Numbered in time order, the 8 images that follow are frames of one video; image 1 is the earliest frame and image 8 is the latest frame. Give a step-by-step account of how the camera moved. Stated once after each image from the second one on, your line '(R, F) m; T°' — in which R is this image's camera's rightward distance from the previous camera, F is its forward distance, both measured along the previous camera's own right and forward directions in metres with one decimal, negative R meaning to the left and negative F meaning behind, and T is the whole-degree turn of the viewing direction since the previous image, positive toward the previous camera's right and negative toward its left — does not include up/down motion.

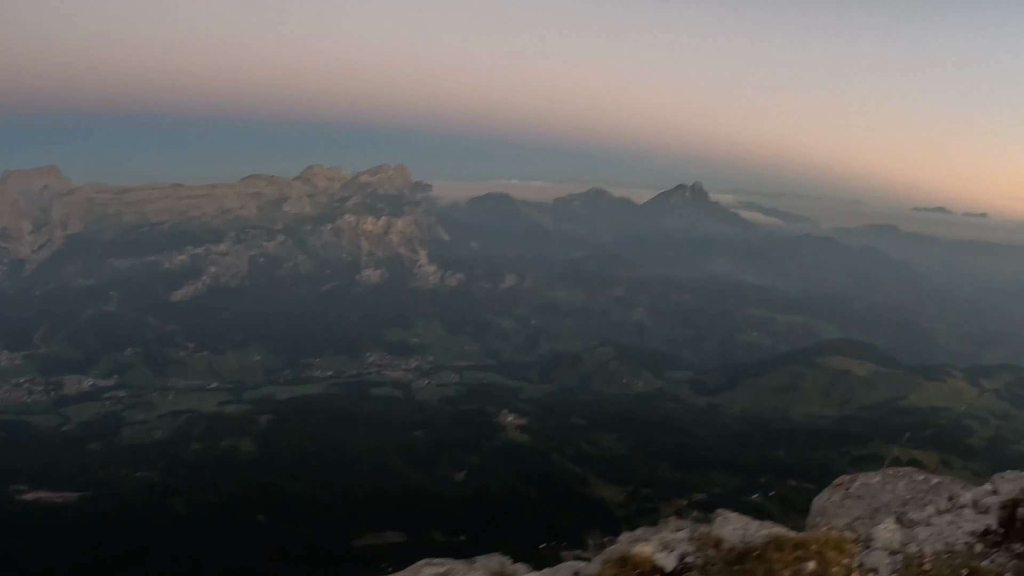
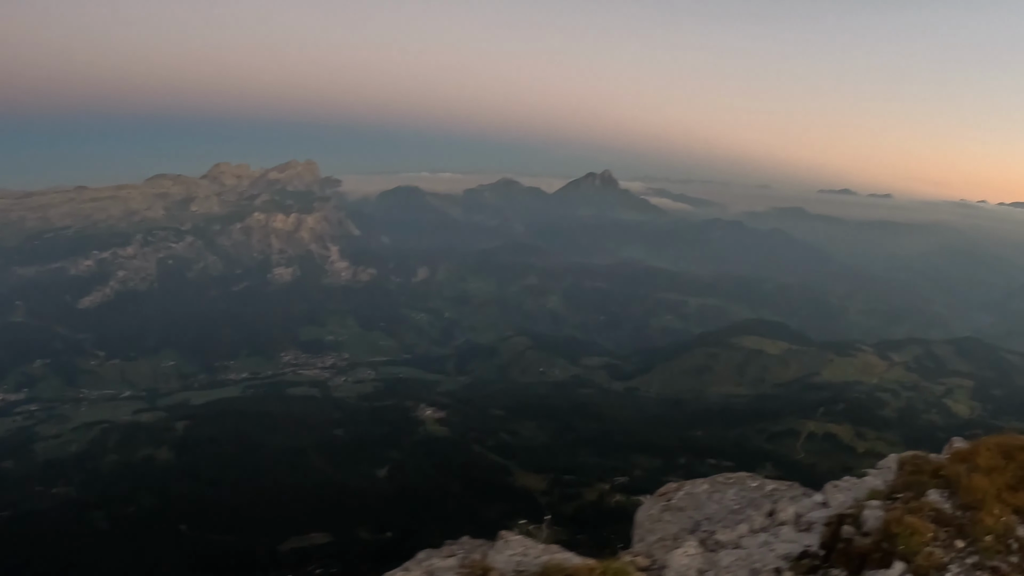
(+9.2, +1.8) m; +2°
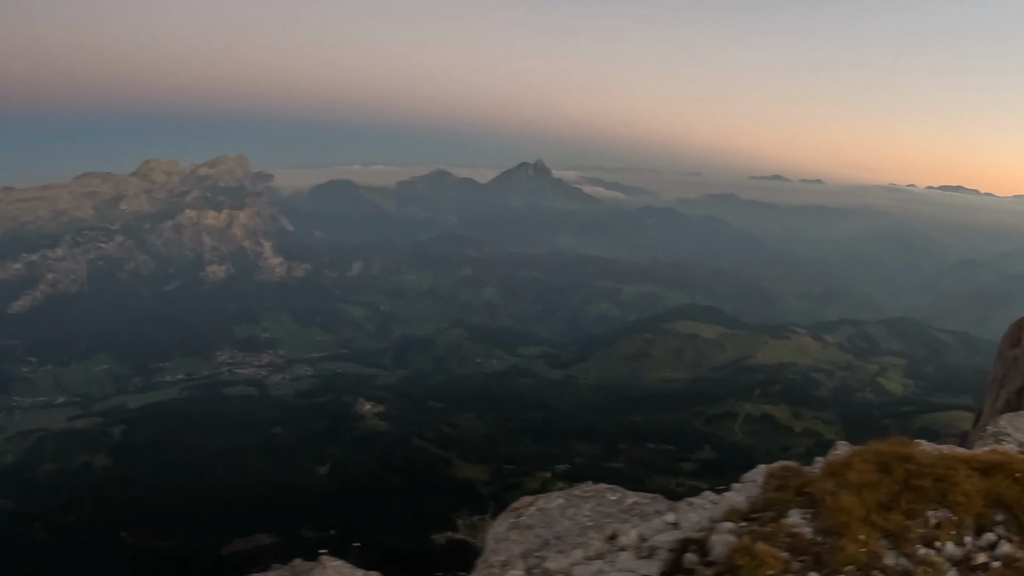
(+6.4, +0.8) m; +2°
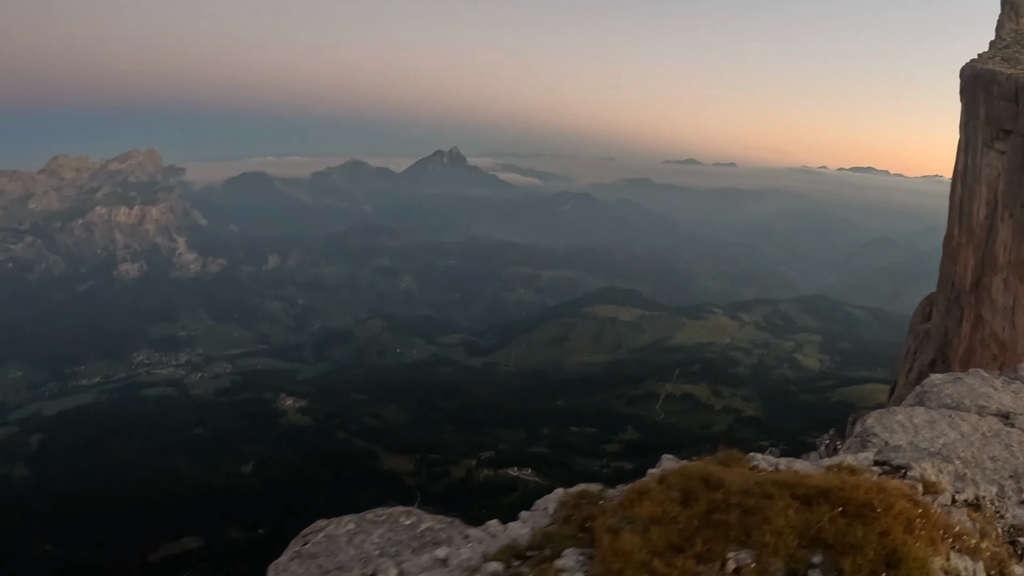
(+7.6, +0.4) m; +2°
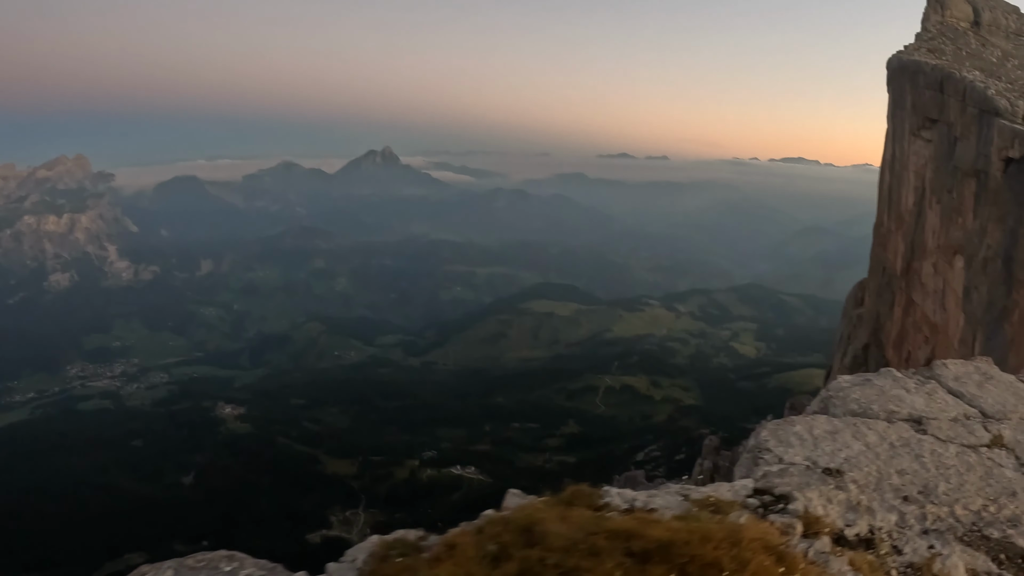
(+5.7, +0.1) m; +2°
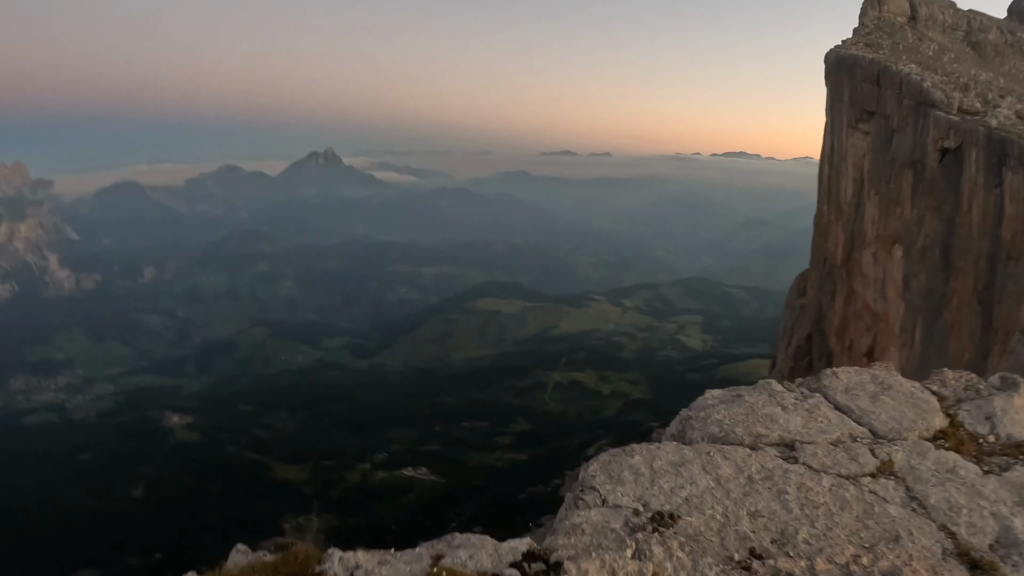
(+4.3, 0.0) m; +2°
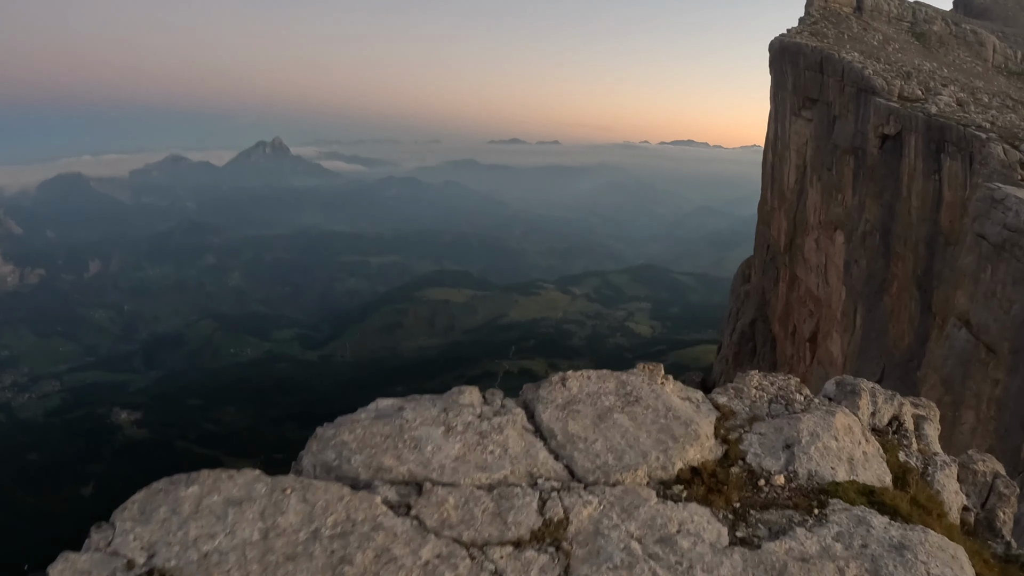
(+4.0, 0.0) m; +2°
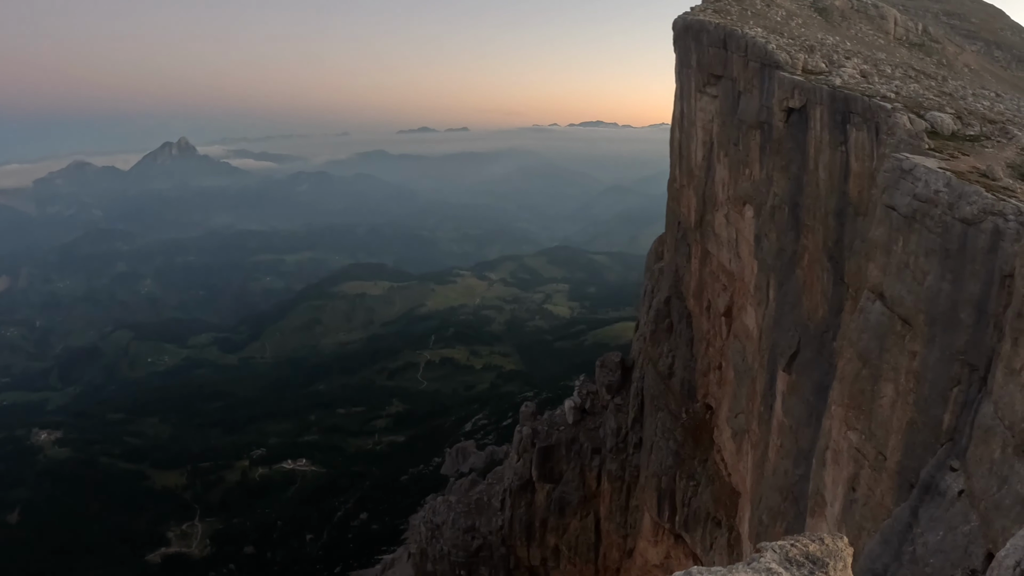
(+7.0, 0.0) m; +3°
